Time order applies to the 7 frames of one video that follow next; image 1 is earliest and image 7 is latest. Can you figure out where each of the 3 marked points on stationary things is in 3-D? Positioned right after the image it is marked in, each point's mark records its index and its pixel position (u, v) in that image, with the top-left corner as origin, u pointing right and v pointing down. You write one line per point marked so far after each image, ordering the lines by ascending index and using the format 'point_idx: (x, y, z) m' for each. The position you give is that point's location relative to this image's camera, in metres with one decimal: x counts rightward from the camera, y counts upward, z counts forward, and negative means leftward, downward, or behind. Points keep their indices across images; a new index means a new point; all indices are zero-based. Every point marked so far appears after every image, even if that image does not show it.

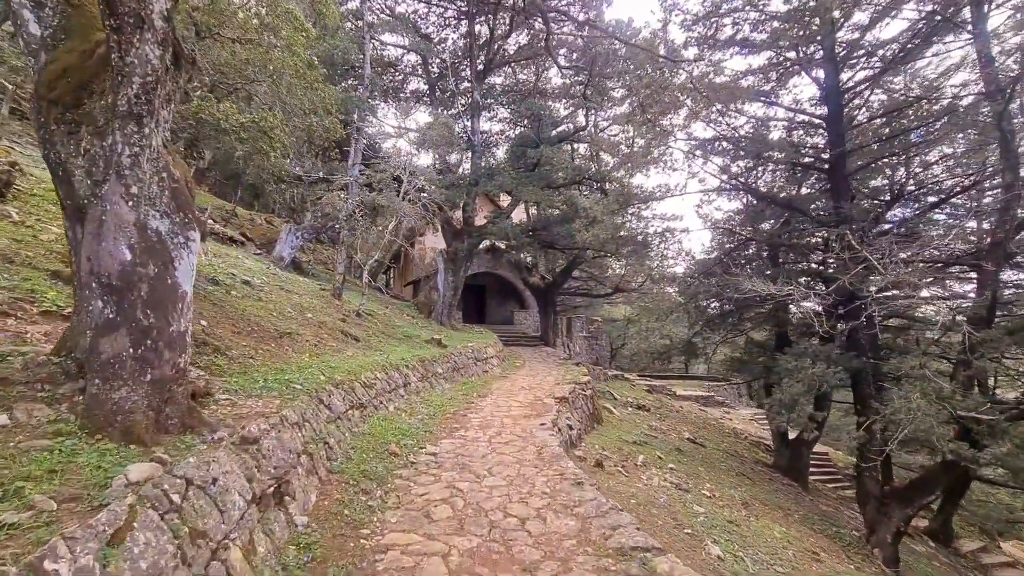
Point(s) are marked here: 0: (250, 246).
0: (-6.6, +1.1, +12.2) m
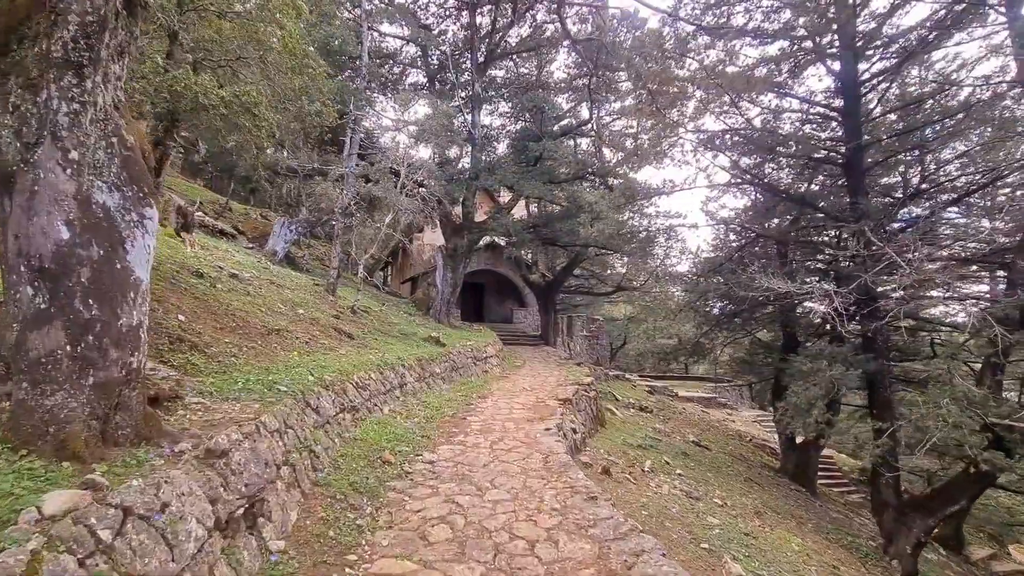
0: (-6.5, +1.2, +11.8) m
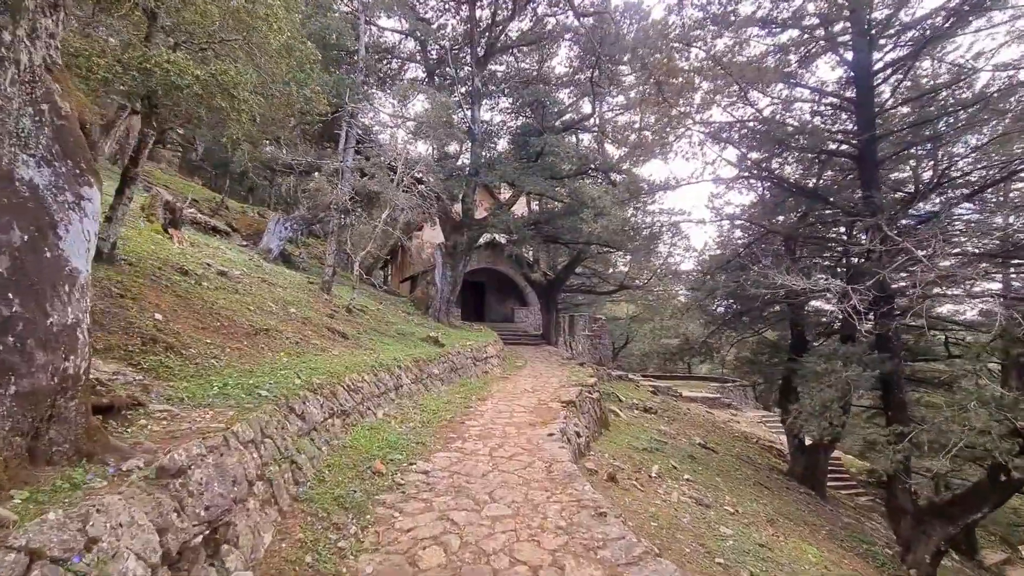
0: (-6.5, +1.2, +11.5) m
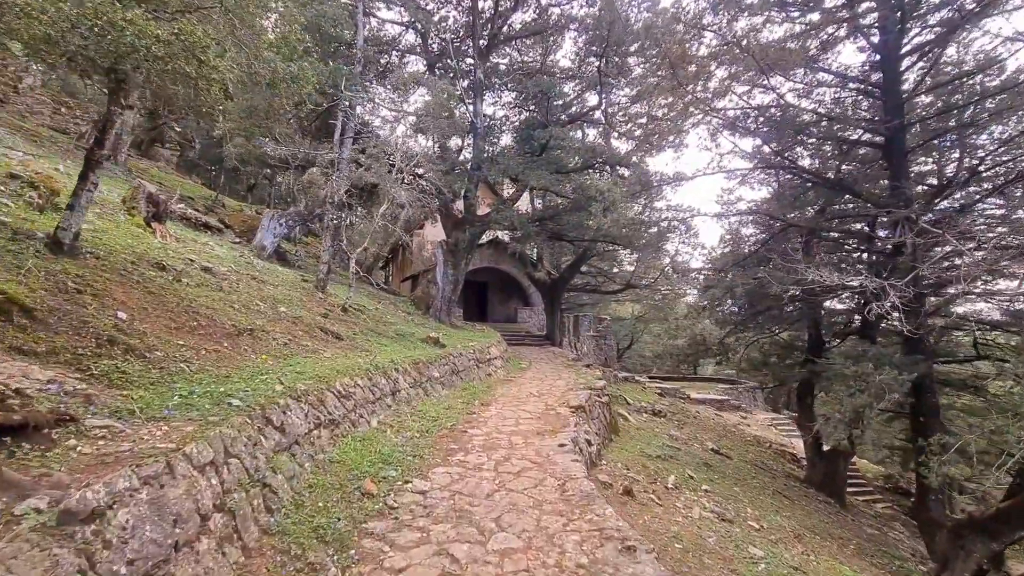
0: (-6.4, +1.2, +11.1) m
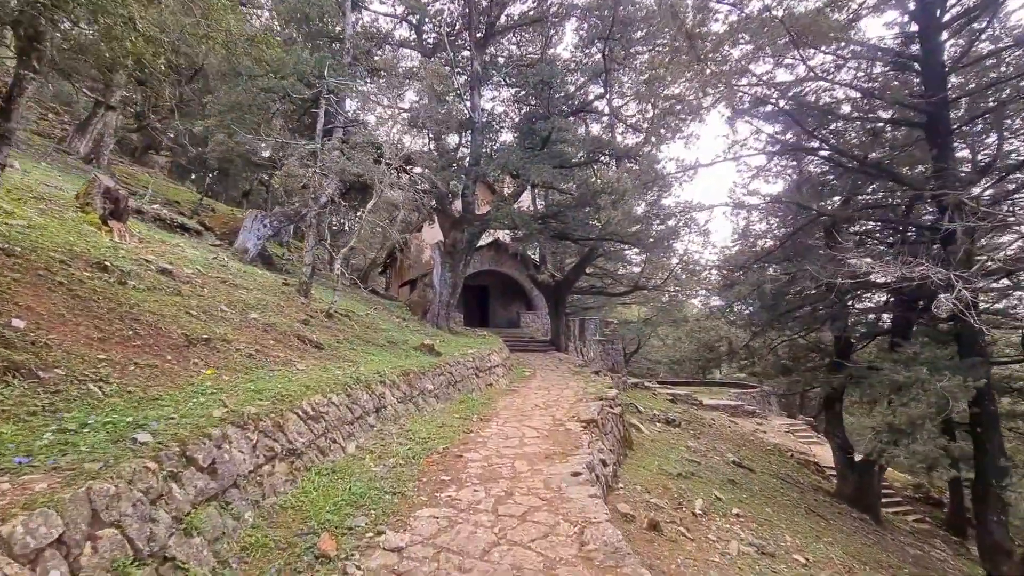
0: (-6.4, +1.1, +10.3) m
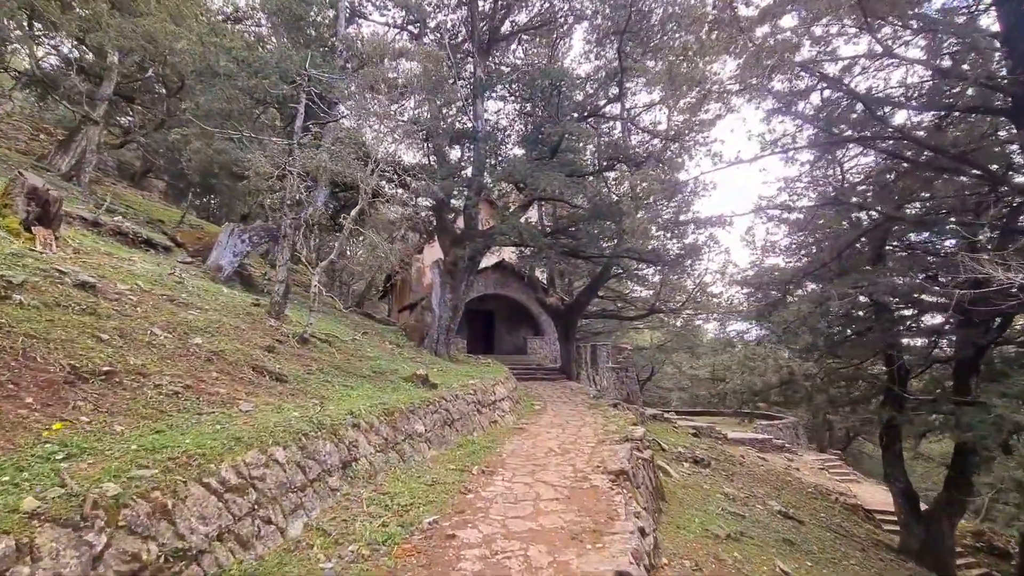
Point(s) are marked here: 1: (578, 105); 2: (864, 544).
0: (-6.3, +0.7, +9.2) m
1: (+1.6, +4.5, +11.9) m
2: (+6.1, -4.4, +8.5) m
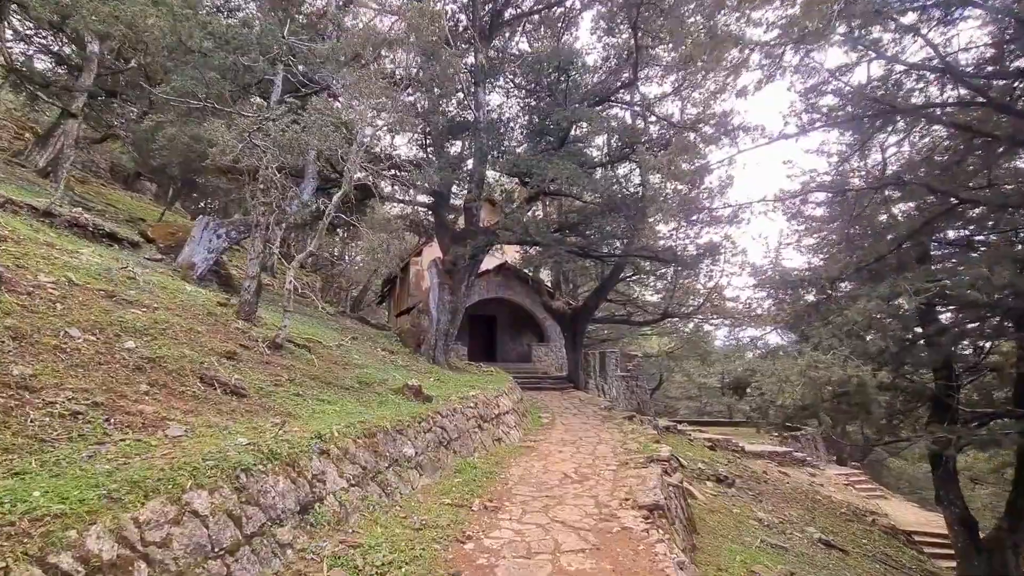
0: (-6.2, +0.6, +8.4) m
1: (+1.7, +4.4, +11.1) m
2: (+6.2, -4.4, +7.5) m
